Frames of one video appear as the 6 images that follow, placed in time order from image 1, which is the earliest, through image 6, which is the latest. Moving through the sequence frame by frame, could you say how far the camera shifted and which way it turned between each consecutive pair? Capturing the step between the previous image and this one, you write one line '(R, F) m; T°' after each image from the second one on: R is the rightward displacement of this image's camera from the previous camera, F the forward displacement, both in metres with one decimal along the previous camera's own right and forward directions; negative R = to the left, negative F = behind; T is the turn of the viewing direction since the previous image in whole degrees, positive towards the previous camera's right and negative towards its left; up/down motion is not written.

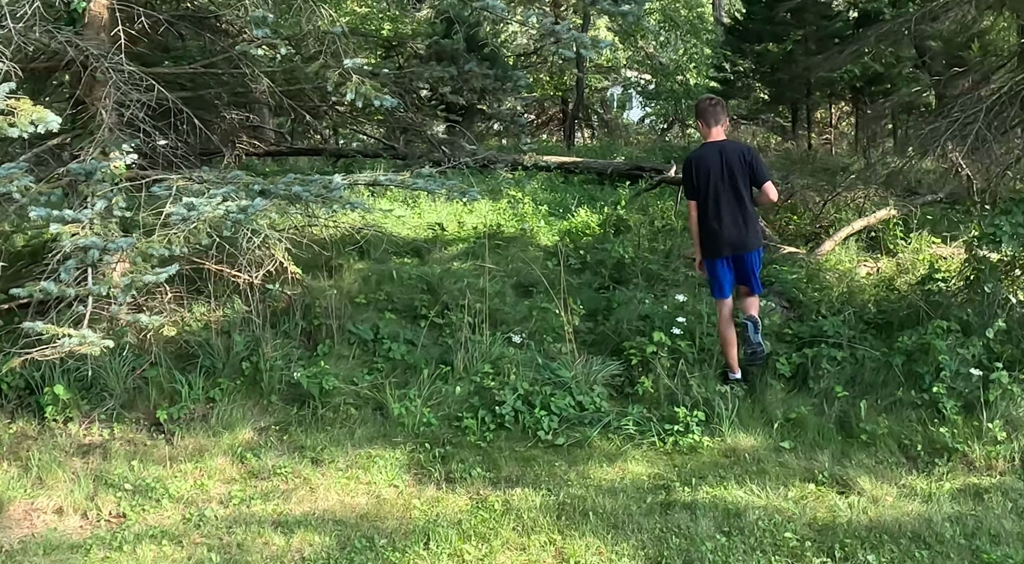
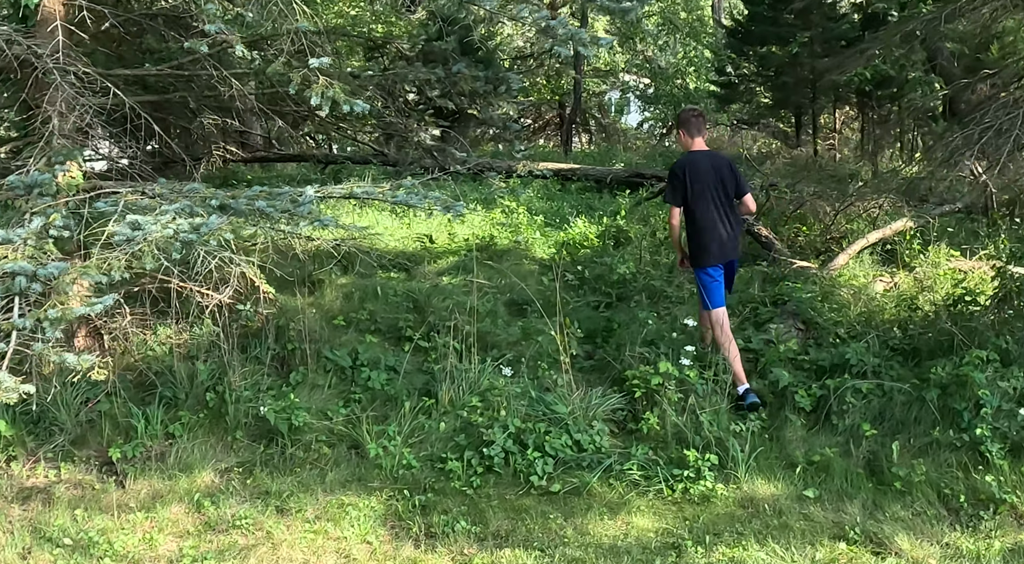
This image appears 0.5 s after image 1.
(0.0, +0.5) m; 0°
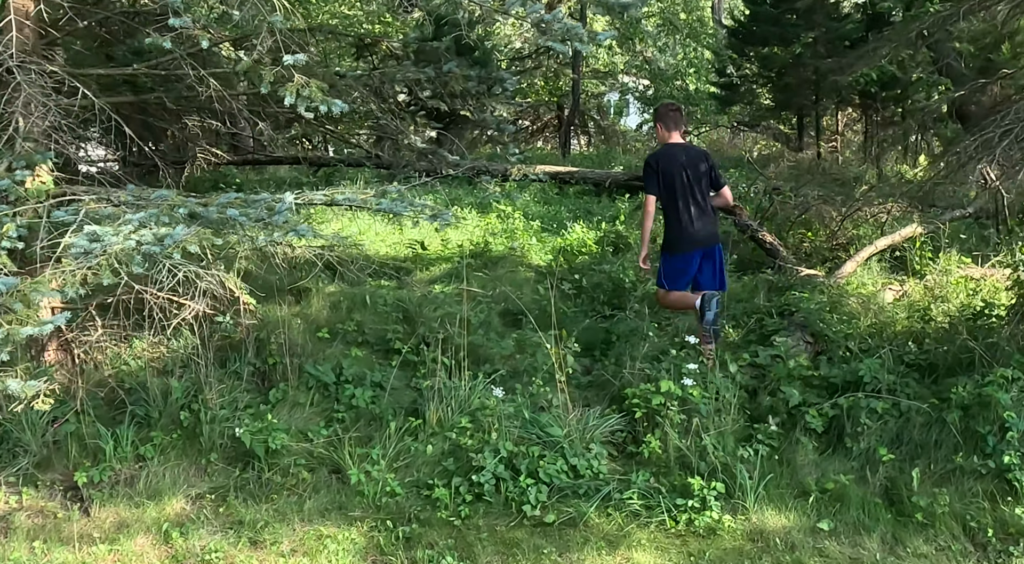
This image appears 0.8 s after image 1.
(0.0, +0.3) m; 0°
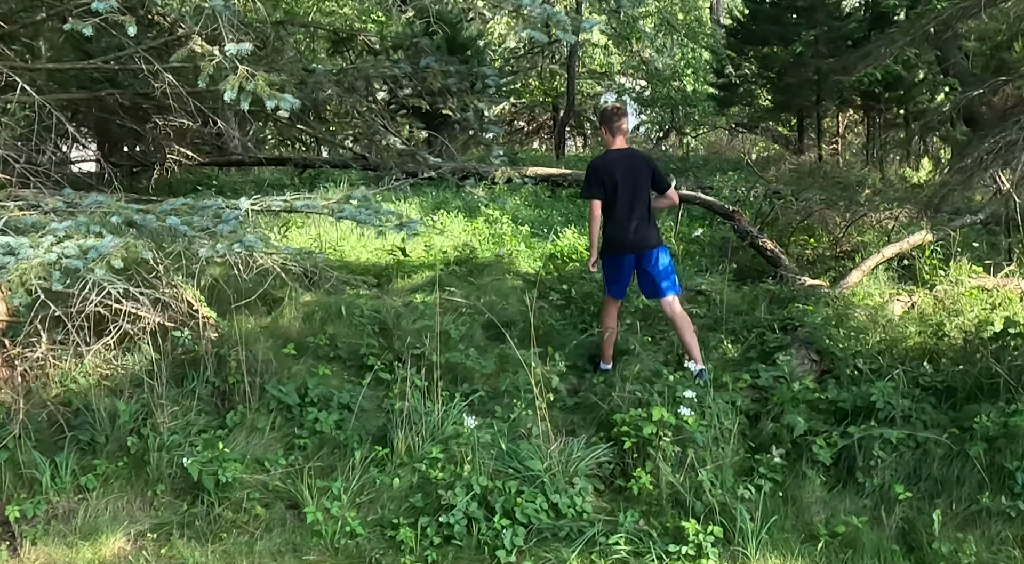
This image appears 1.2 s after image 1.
(+0.1, +0.4) m; 0°
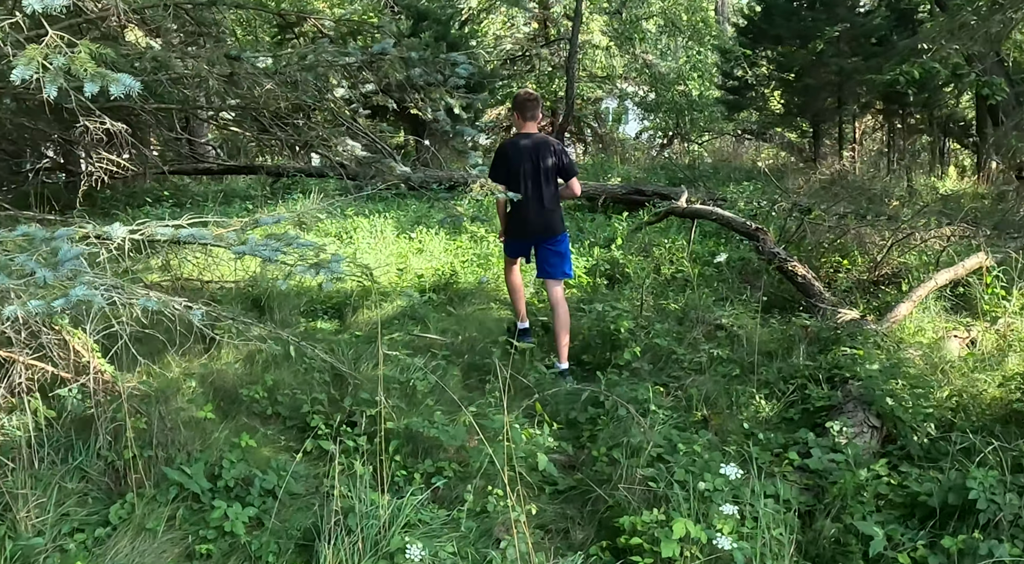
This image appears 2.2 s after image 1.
(+0.1, +1.1) m; 0°
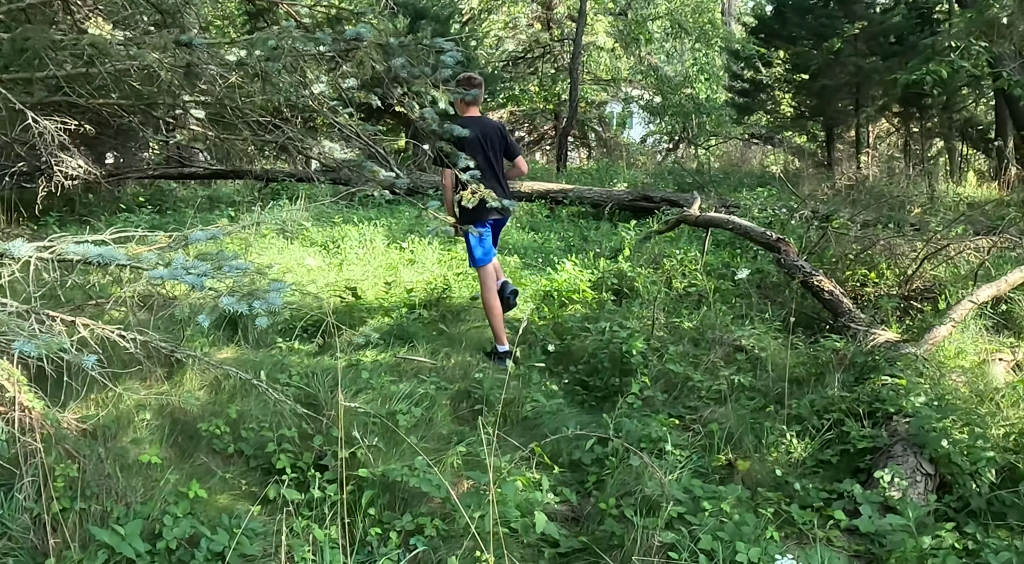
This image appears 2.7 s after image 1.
(0.0, +0.6) m; 0°
